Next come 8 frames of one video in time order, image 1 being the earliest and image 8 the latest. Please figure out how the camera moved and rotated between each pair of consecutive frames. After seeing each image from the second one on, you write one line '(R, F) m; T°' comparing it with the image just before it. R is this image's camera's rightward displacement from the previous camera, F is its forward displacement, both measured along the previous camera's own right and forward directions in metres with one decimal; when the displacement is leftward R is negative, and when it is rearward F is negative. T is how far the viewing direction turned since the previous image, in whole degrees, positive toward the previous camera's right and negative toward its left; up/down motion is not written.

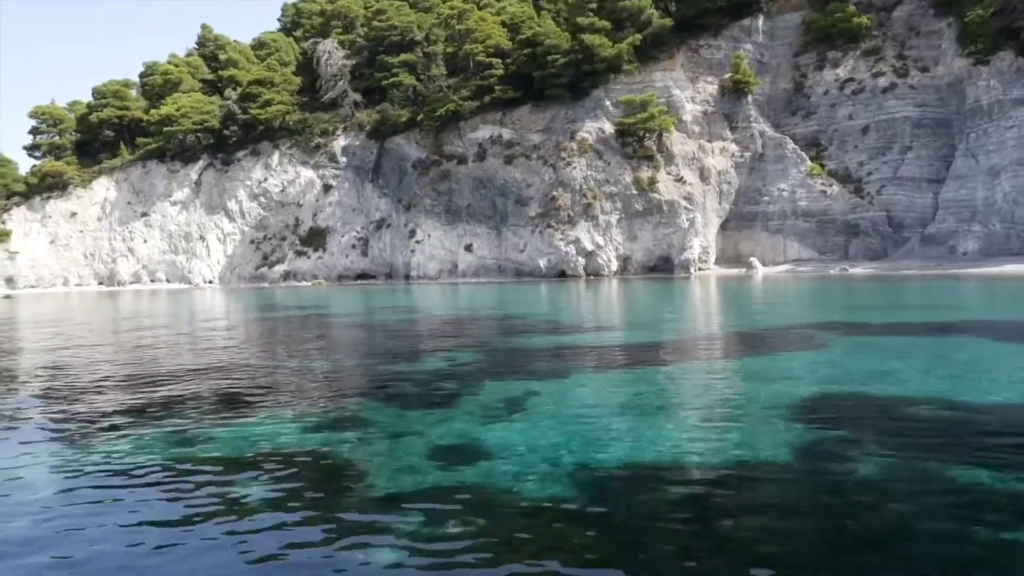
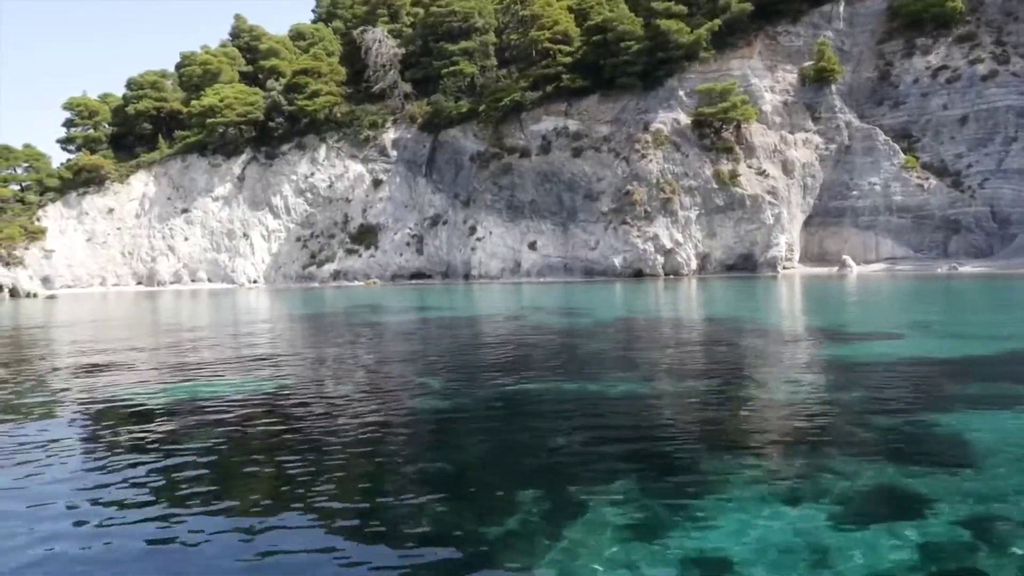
(-3.8, +2.1) m; 0°
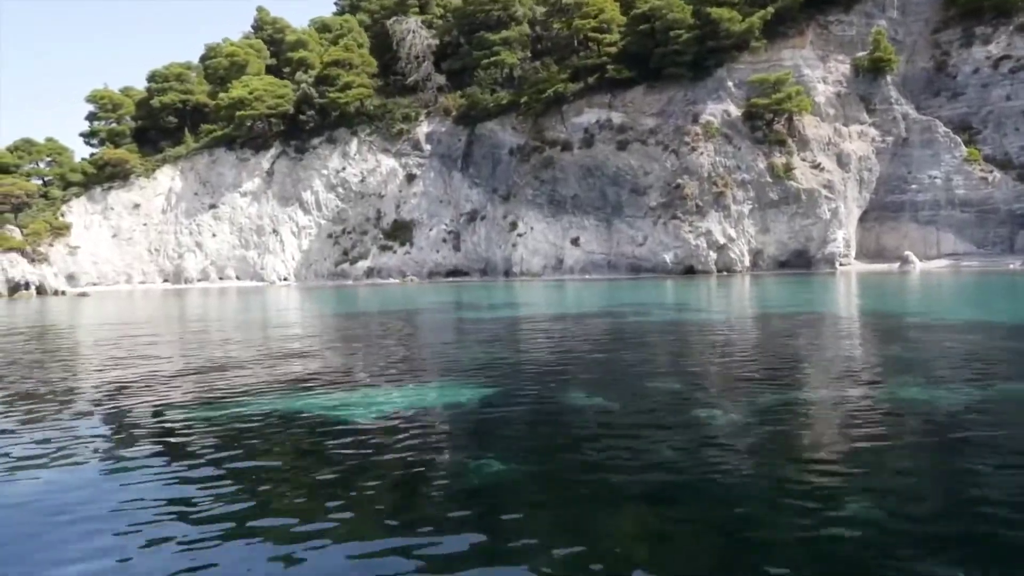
(-2.4, +1.2) m; 0°
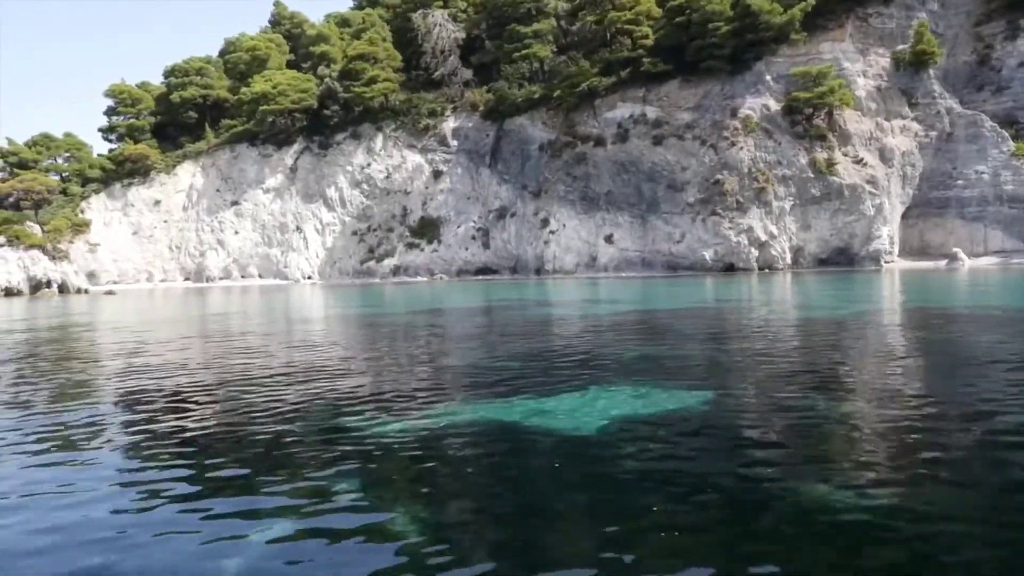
(-1.9, +0.8) m; 0°
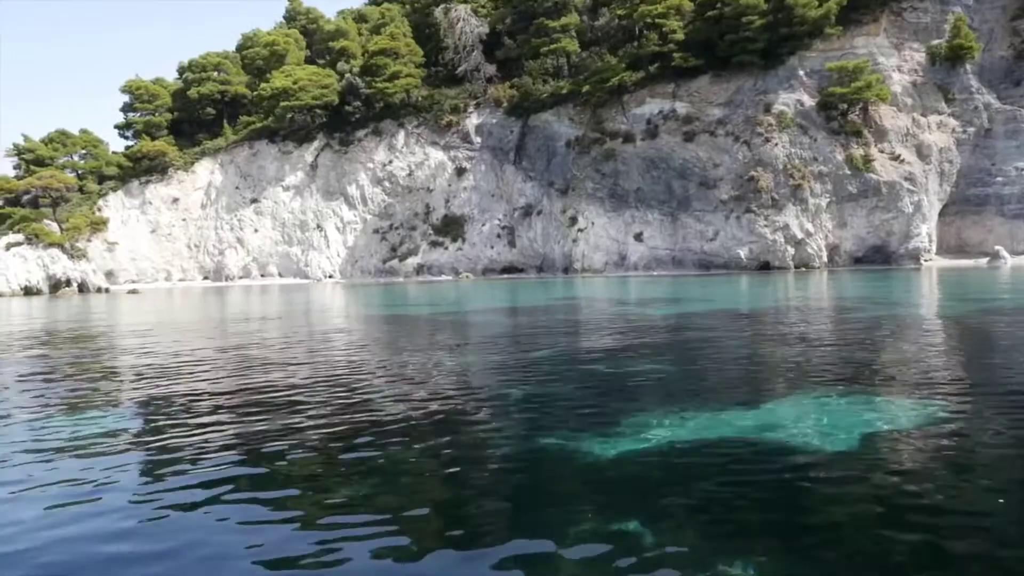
(-1.6, +0.7) m; 0°
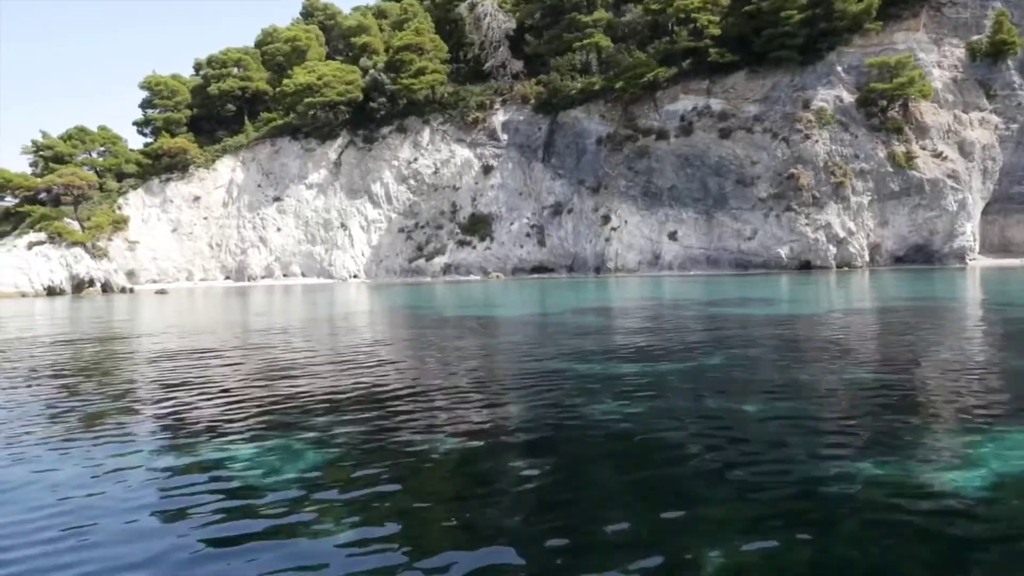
(-1.8, +0.7) m; 0°
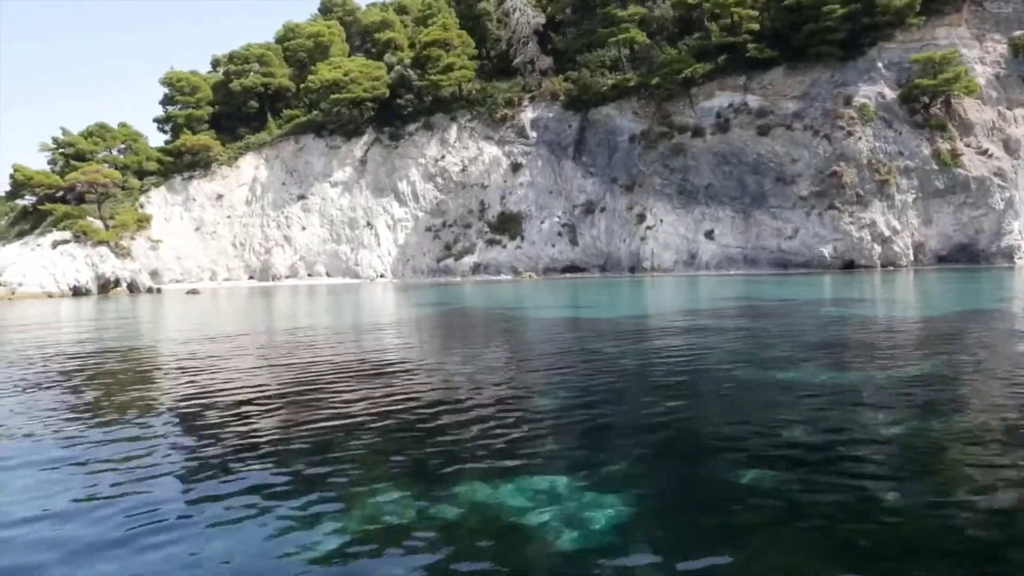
(-1.9, +0.7) m; 0°
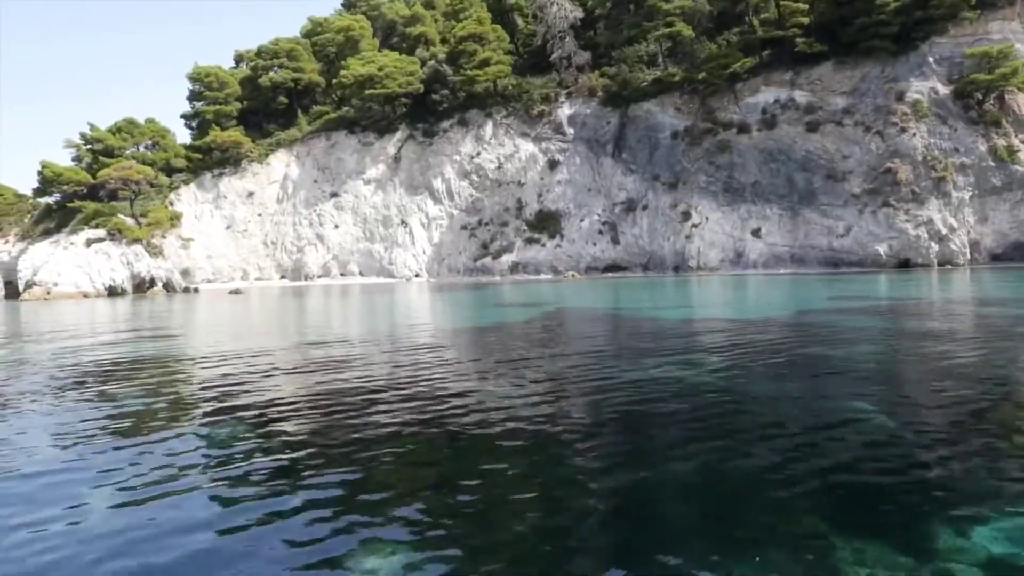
(-2.4, +0.8) m; 0°
